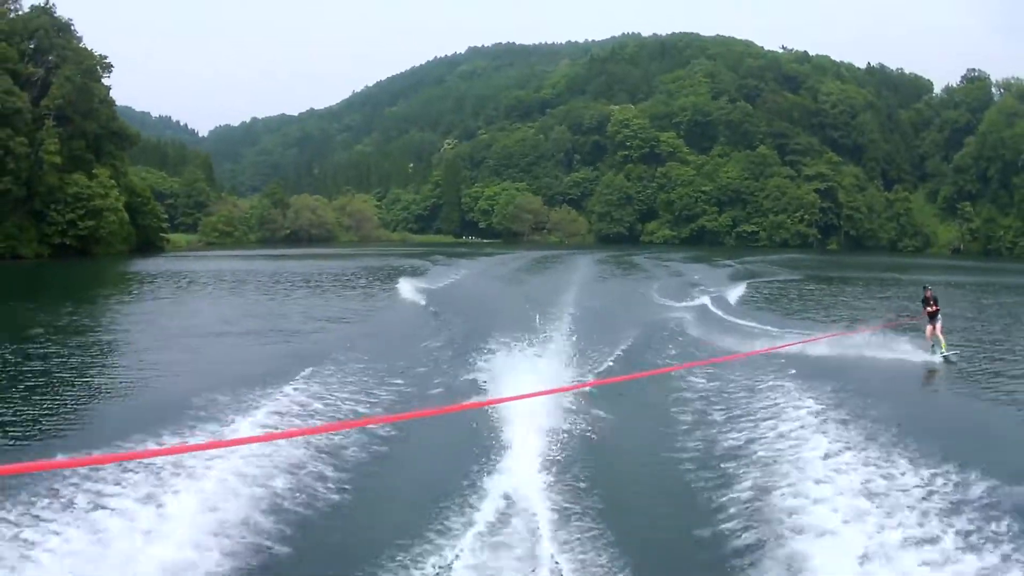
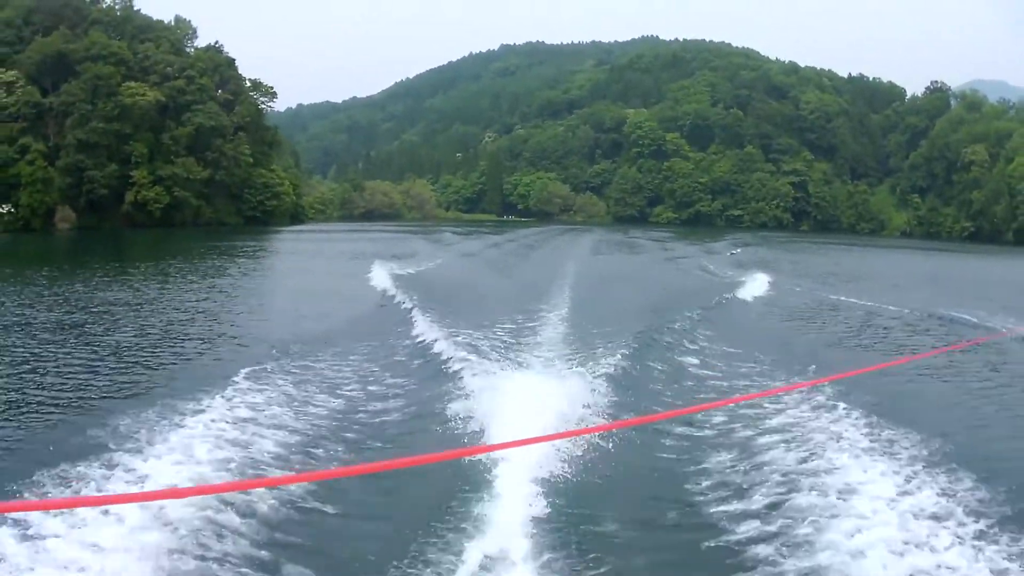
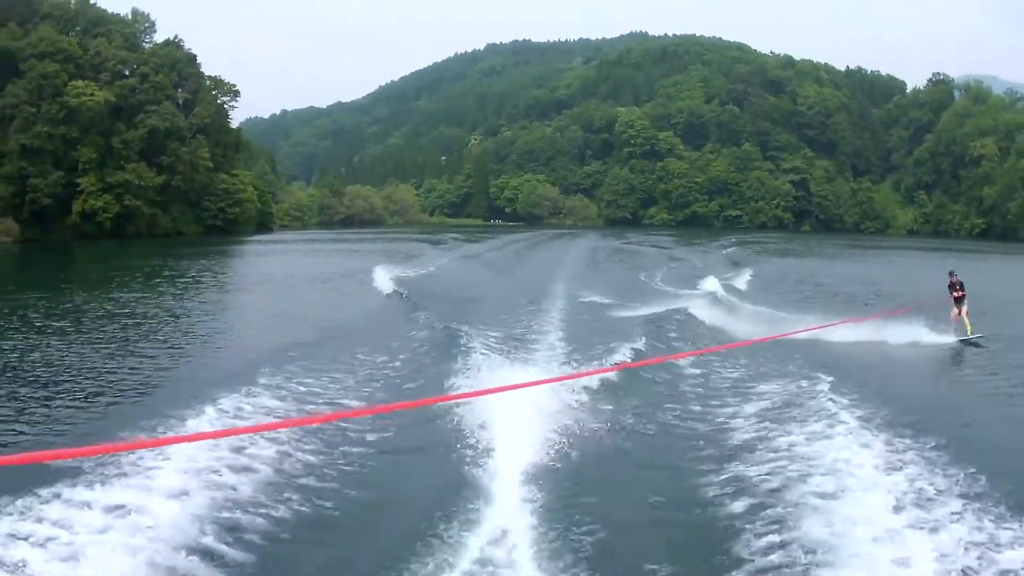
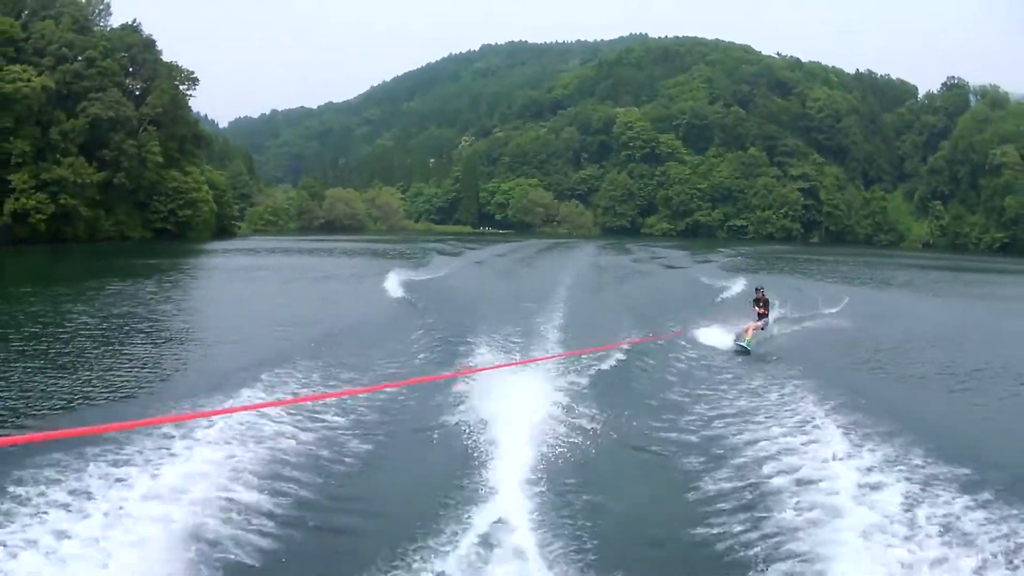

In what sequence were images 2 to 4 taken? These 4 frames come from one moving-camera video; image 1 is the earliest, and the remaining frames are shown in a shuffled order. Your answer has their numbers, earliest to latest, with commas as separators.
4, 3, 2
